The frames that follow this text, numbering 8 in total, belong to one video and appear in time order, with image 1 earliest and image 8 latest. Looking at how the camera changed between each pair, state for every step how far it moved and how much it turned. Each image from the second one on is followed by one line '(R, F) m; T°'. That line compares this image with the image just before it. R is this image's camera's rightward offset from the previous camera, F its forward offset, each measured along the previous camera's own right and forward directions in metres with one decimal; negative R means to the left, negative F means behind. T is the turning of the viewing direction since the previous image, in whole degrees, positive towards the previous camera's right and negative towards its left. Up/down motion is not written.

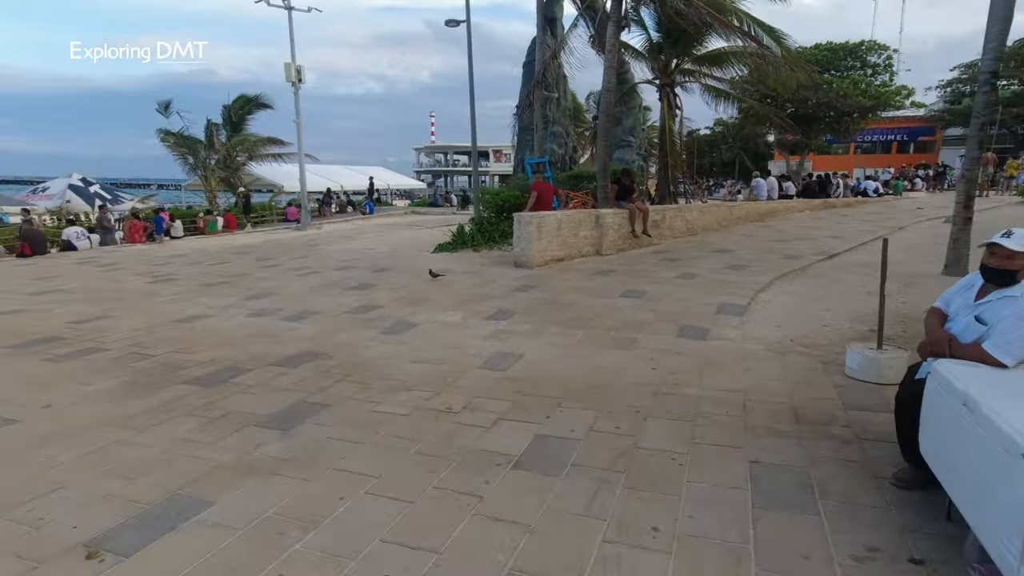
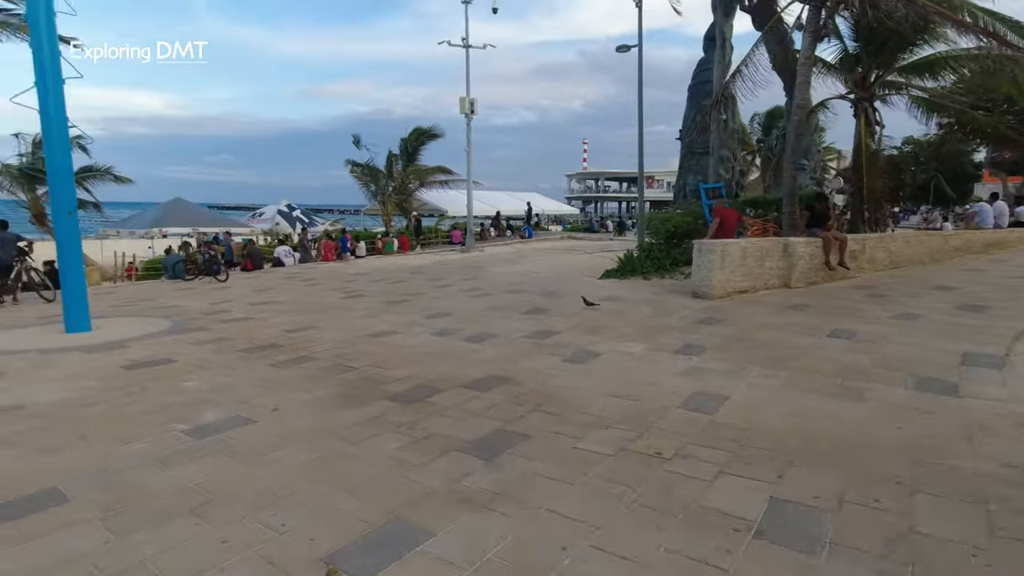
(-0.5, +0.2) m; -15°
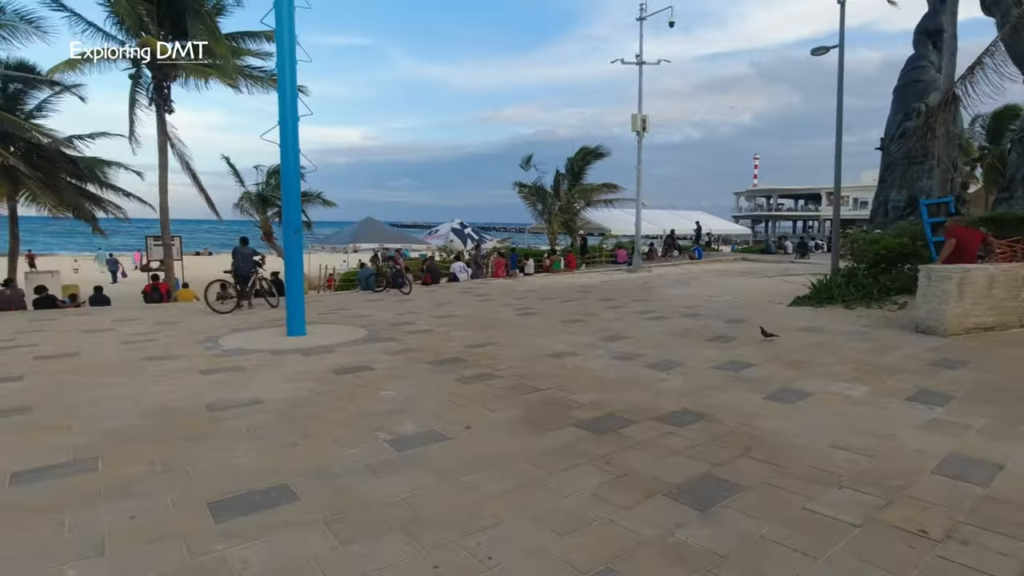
(-0.4, +0.2) m; -16°
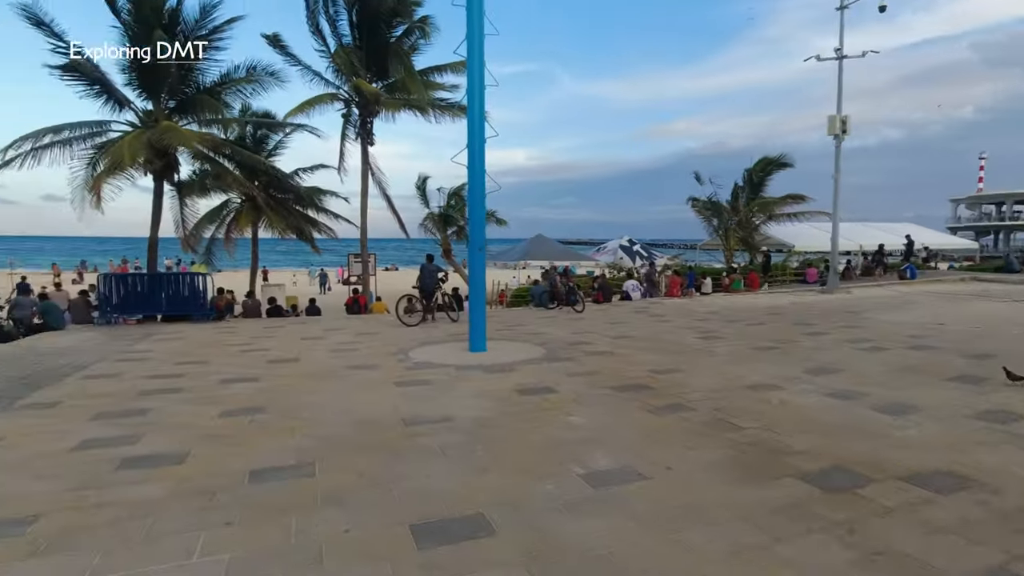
(-0.3, +0.3) m; -17°
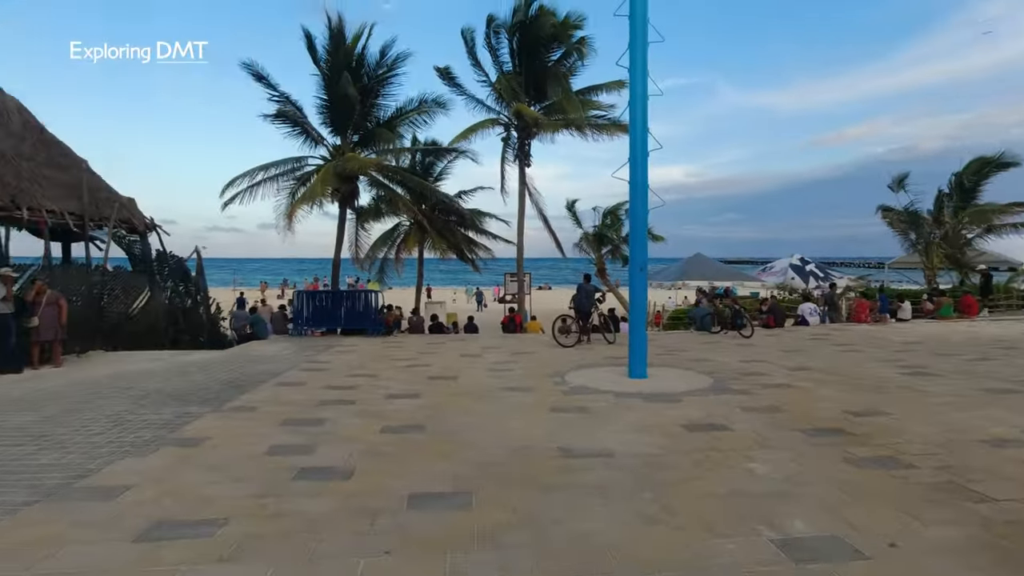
(-0.1, +0.3) m; -15°
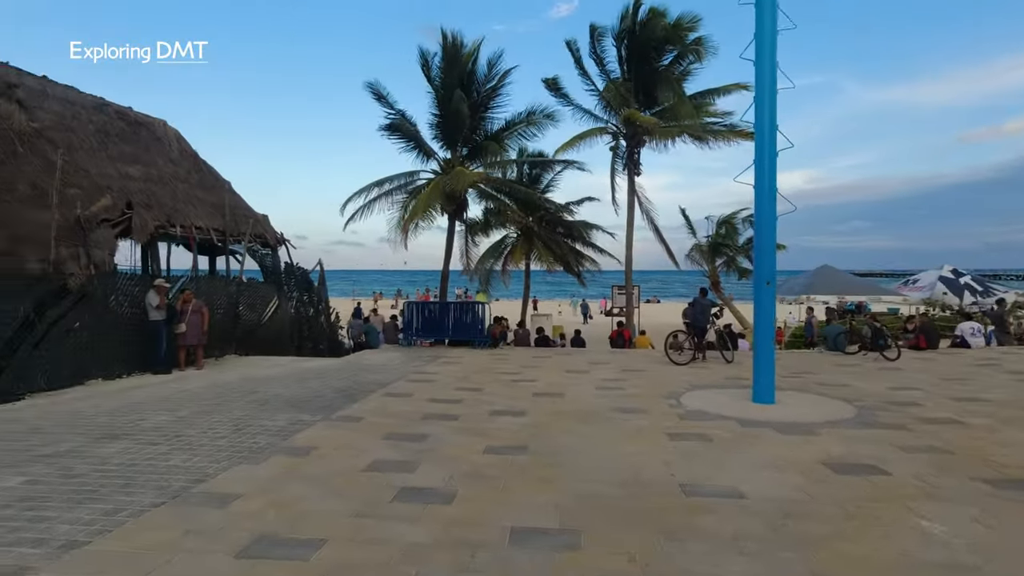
(-0.1, +0.4) m; -11°
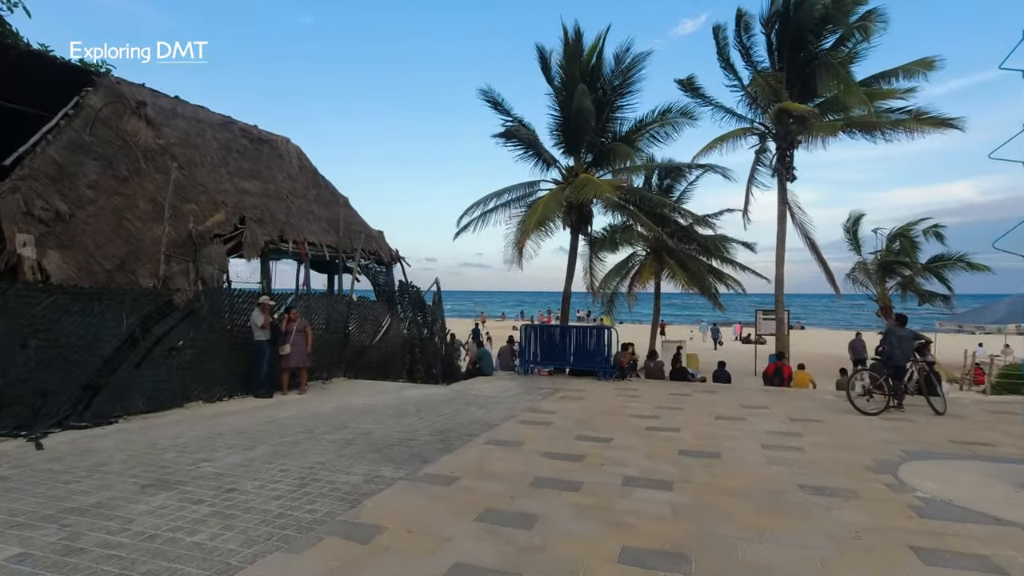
(-0.2, +1.8) m; -12°
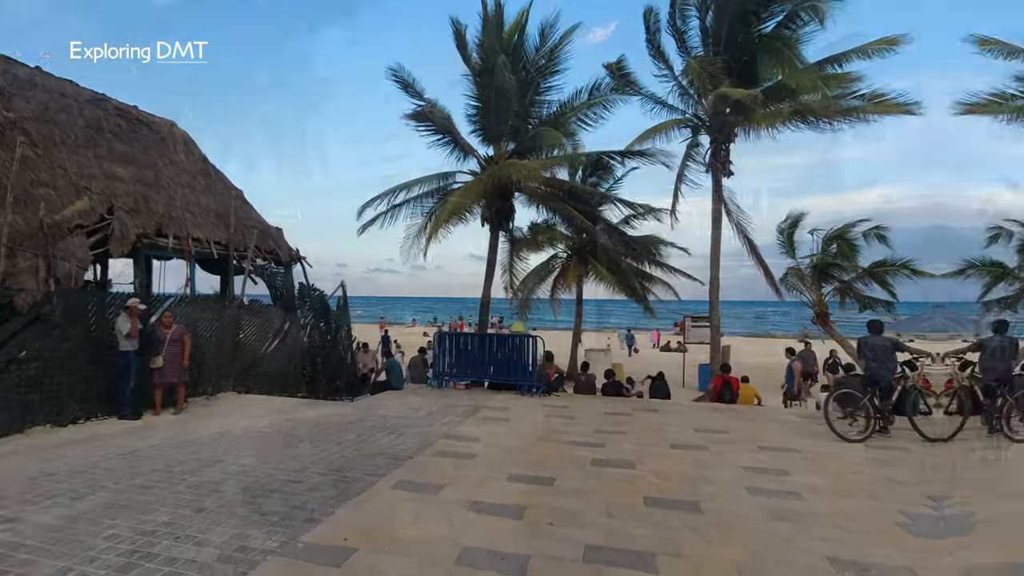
(+0.1, +1.6) m; +5°
